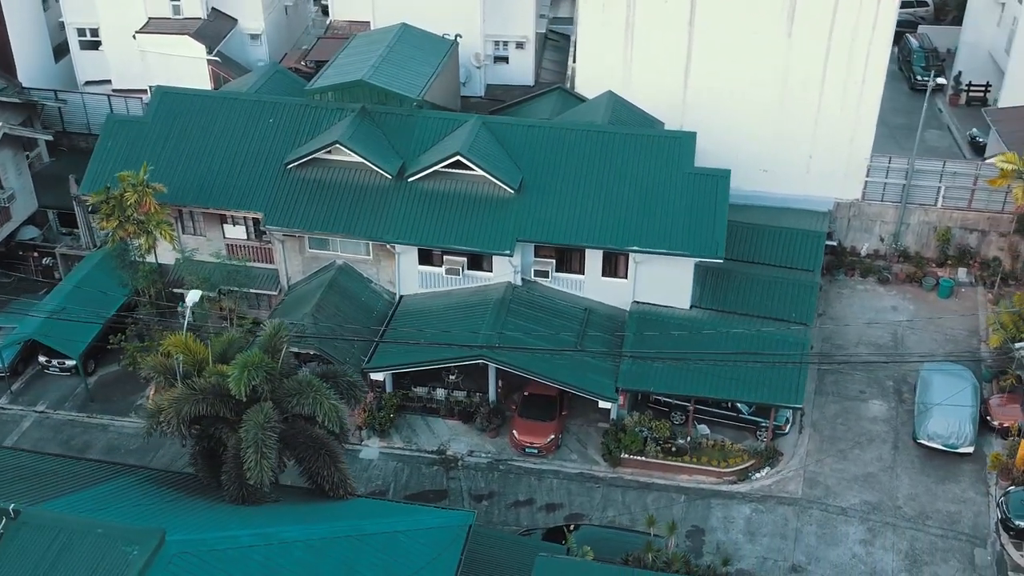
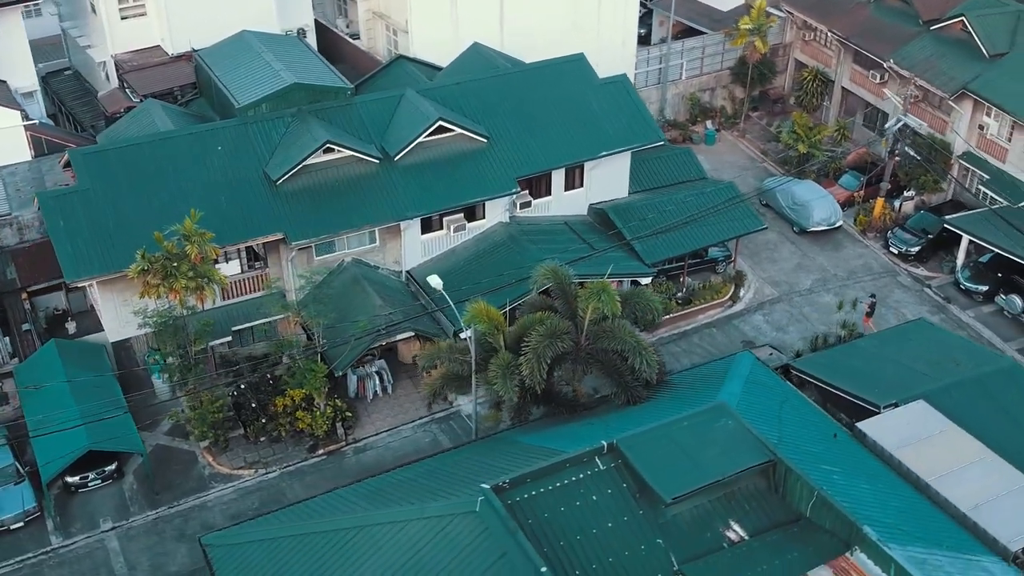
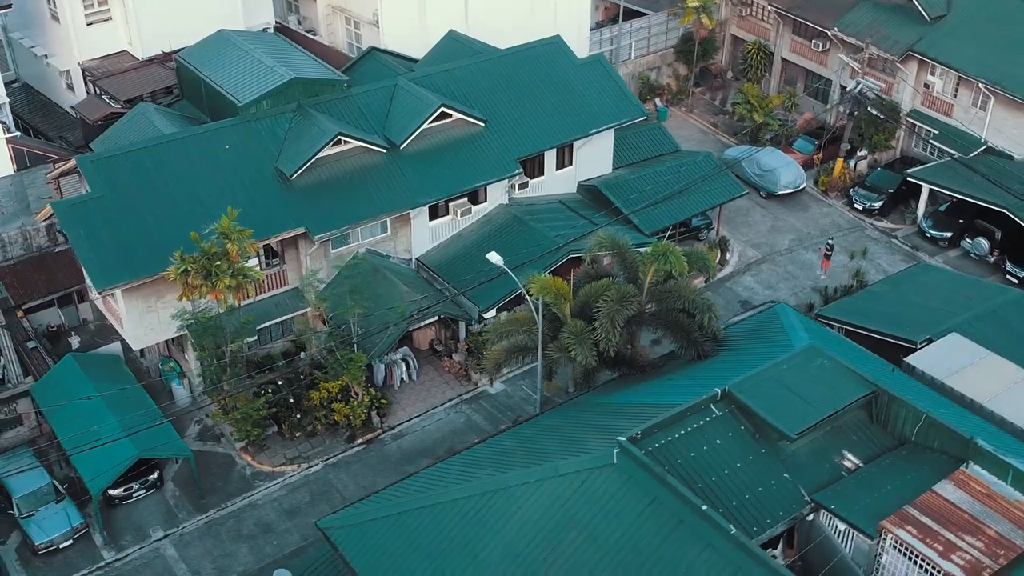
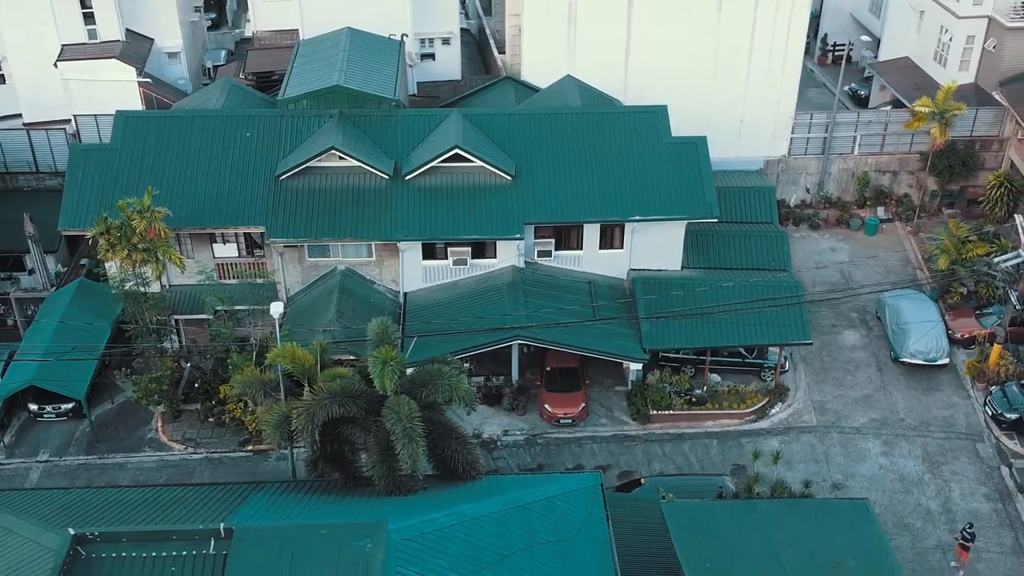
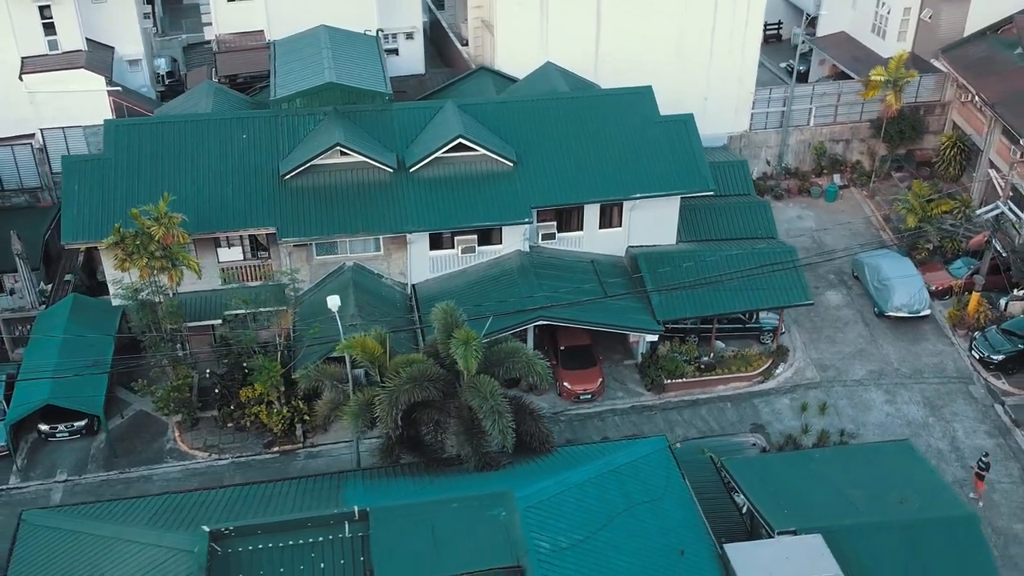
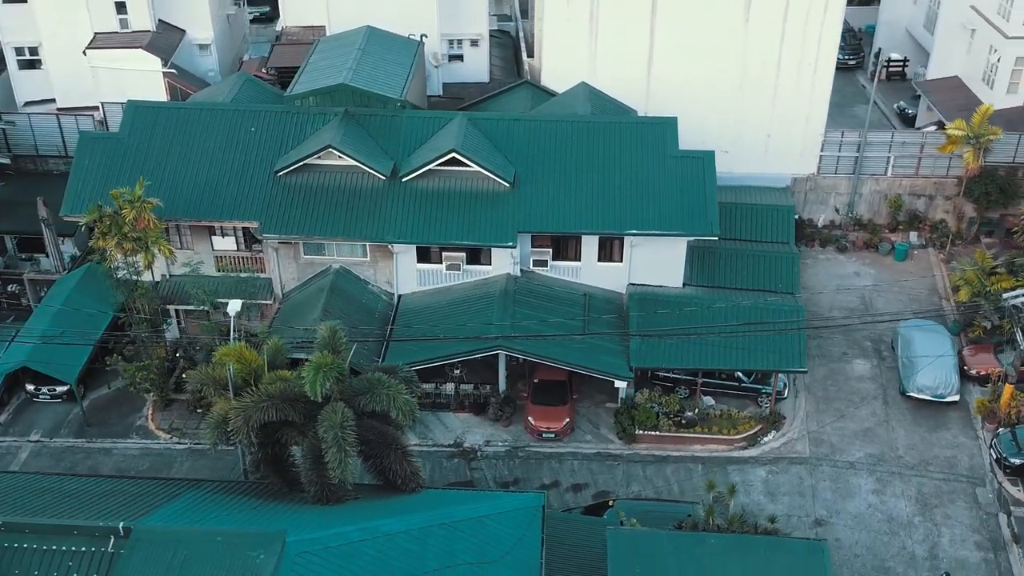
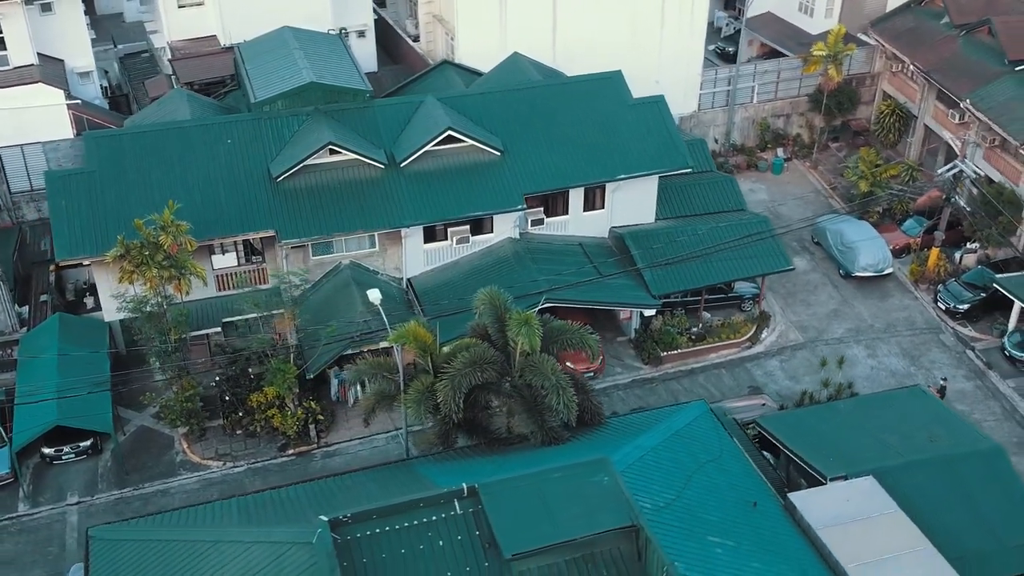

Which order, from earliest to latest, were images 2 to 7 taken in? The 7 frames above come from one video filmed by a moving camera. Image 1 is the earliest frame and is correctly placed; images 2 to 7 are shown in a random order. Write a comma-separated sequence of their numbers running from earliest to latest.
6, 4, 5, 7, 2, 3
